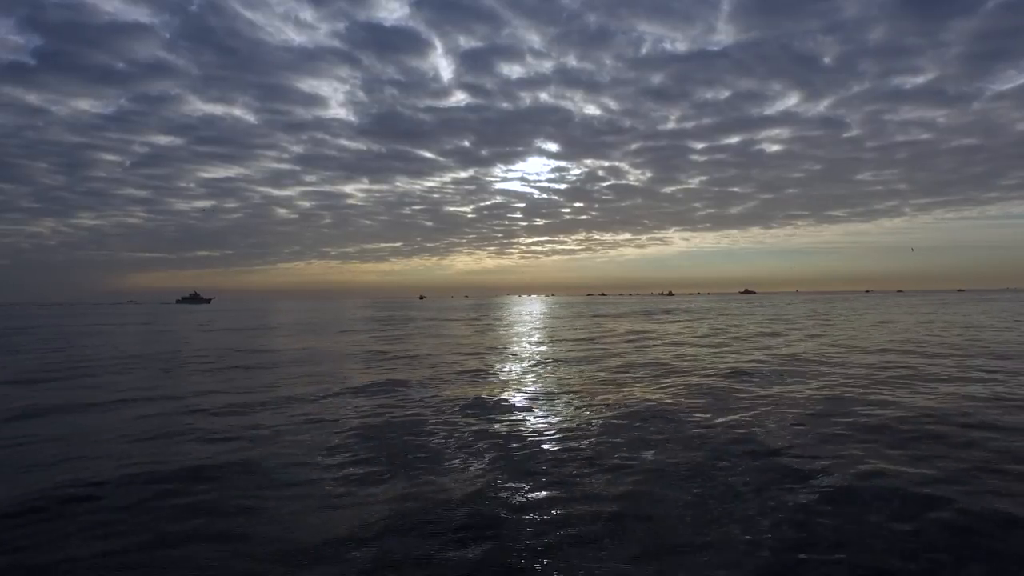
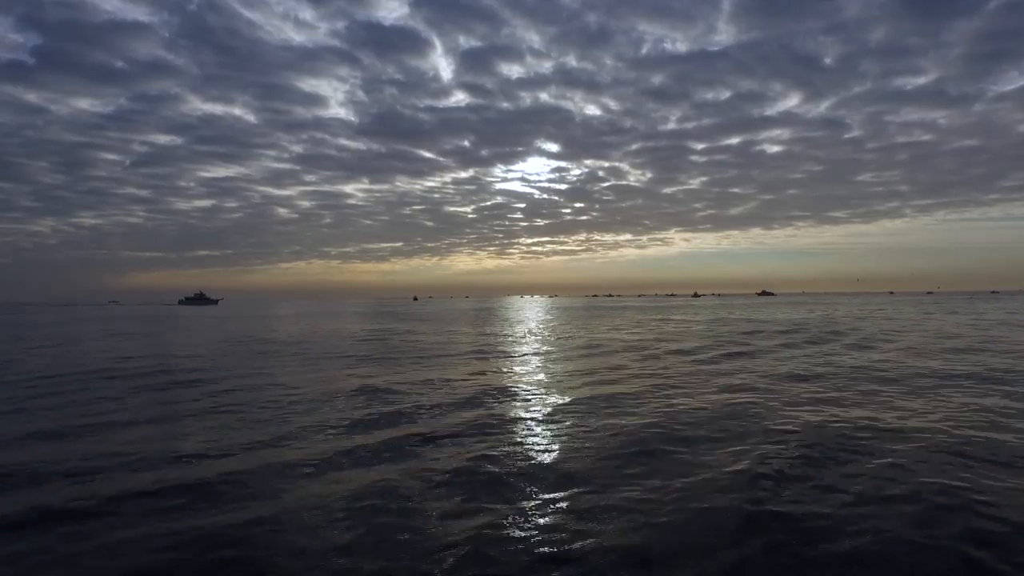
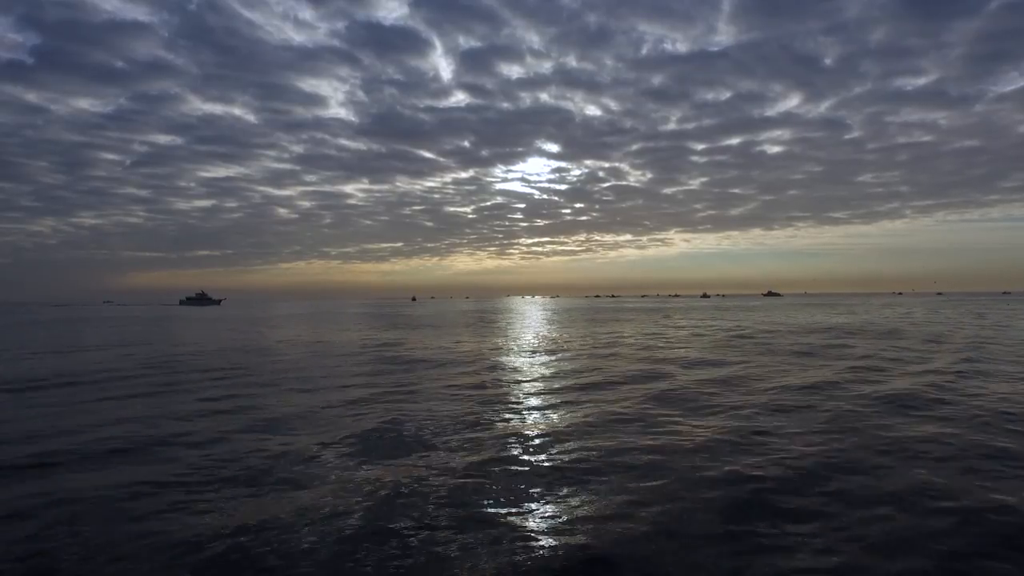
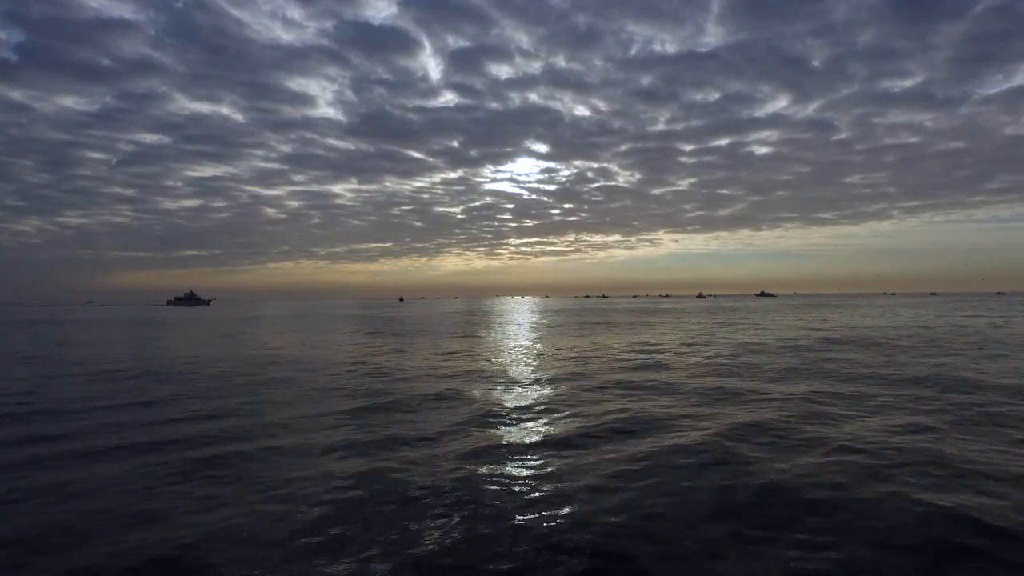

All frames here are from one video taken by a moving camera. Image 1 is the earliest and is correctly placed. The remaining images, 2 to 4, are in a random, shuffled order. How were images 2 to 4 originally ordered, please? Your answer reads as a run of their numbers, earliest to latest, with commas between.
2, 3, 4
